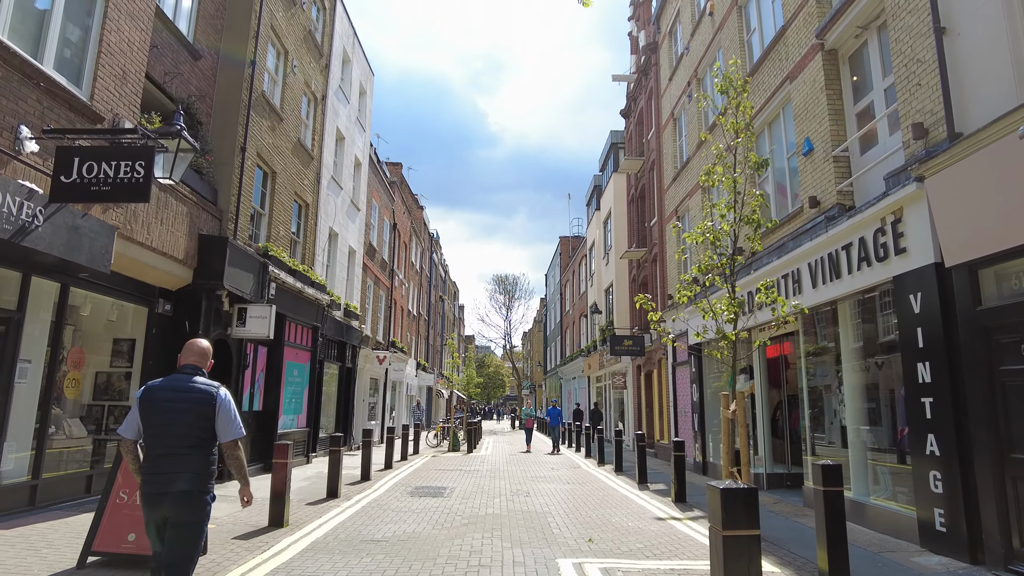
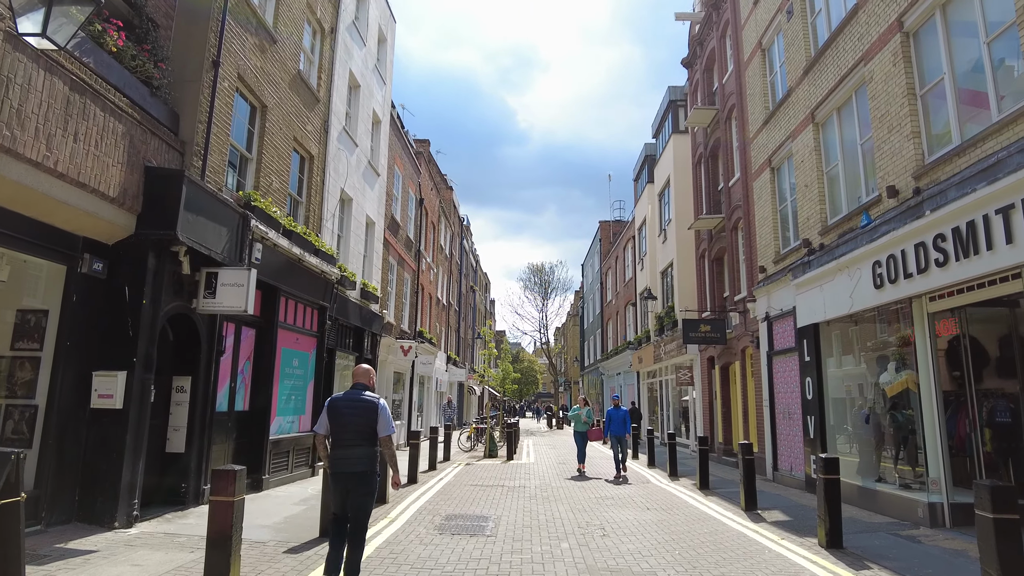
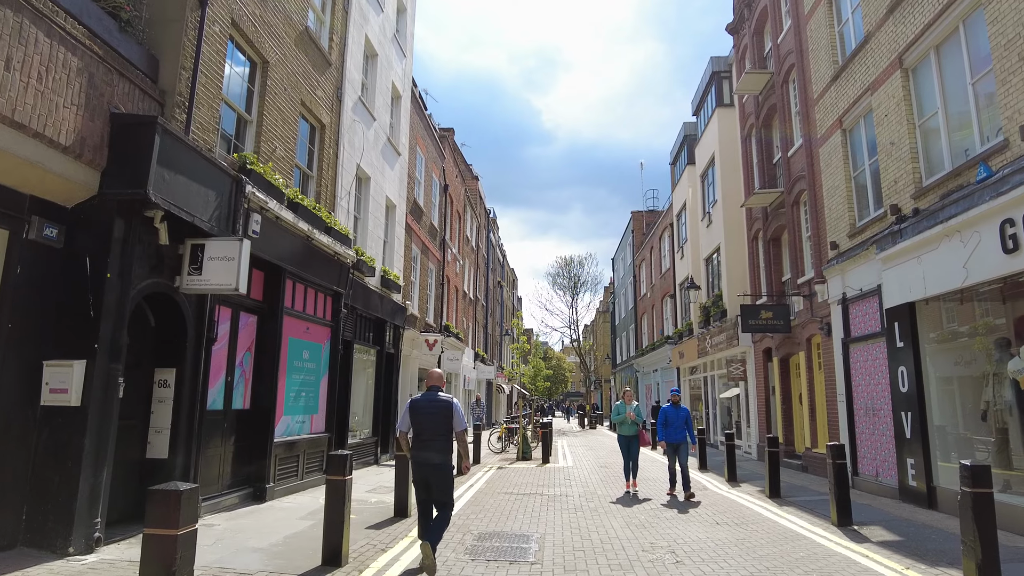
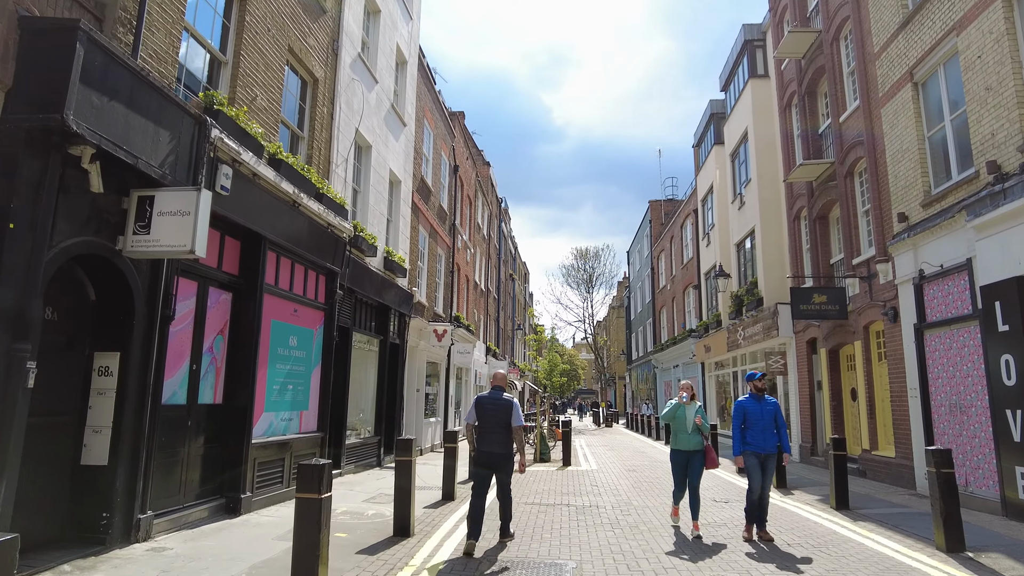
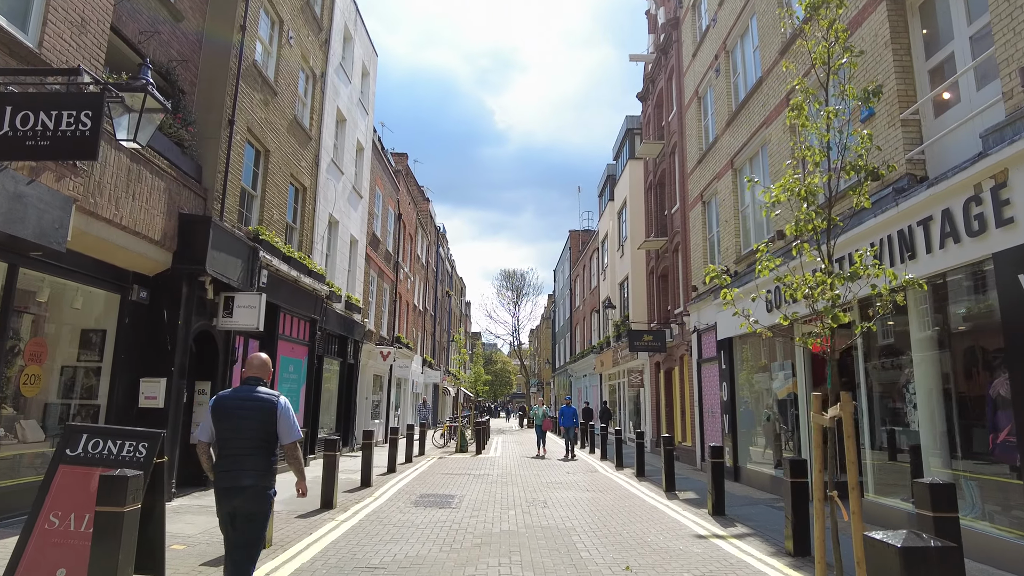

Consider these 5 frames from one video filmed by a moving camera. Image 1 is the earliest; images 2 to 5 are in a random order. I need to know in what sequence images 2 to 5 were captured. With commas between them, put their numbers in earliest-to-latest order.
5, 2, 3, 4
